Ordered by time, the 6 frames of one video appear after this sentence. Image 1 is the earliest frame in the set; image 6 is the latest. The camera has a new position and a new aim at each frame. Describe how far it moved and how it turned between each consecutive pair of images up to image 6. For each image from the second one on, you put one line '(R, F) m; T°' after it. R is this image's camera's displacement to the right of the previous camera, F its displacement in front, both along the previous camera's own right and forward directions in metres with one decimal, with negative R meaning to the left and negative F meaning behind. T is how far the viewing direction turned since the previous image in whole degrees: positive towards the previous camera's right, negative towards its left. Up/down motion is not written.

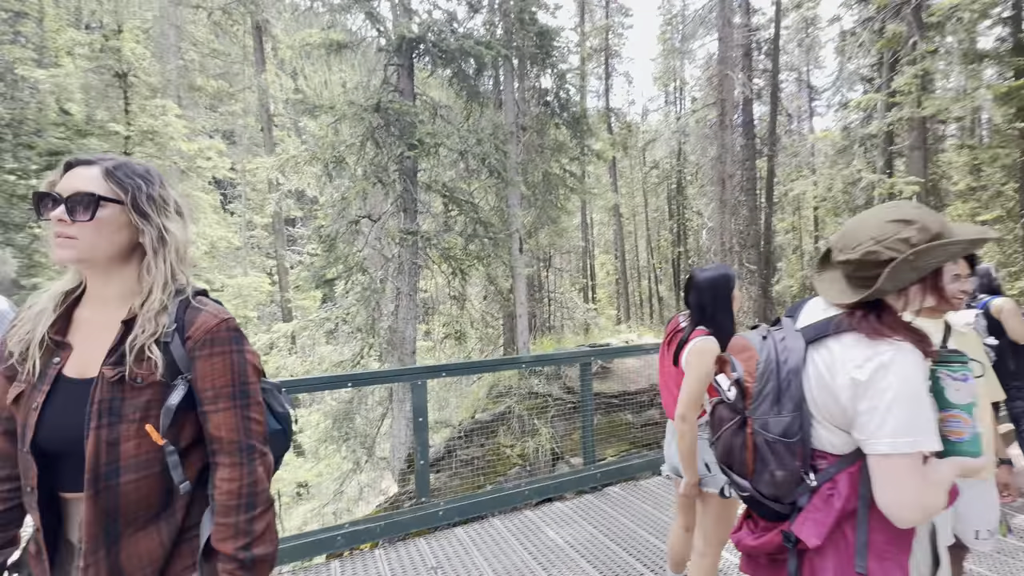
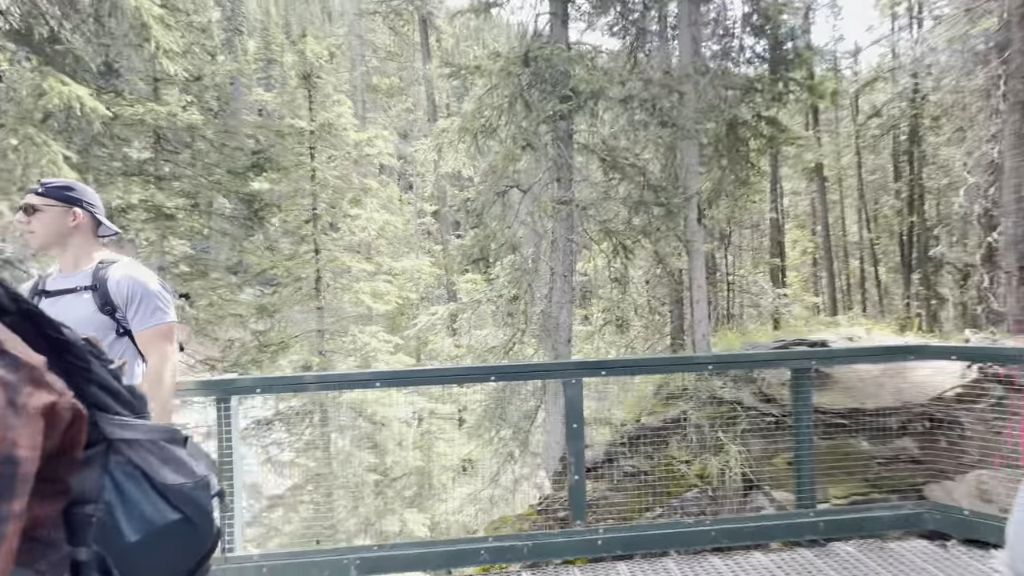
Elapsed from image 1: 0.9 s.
(-0.1, +1.0) m; -20°
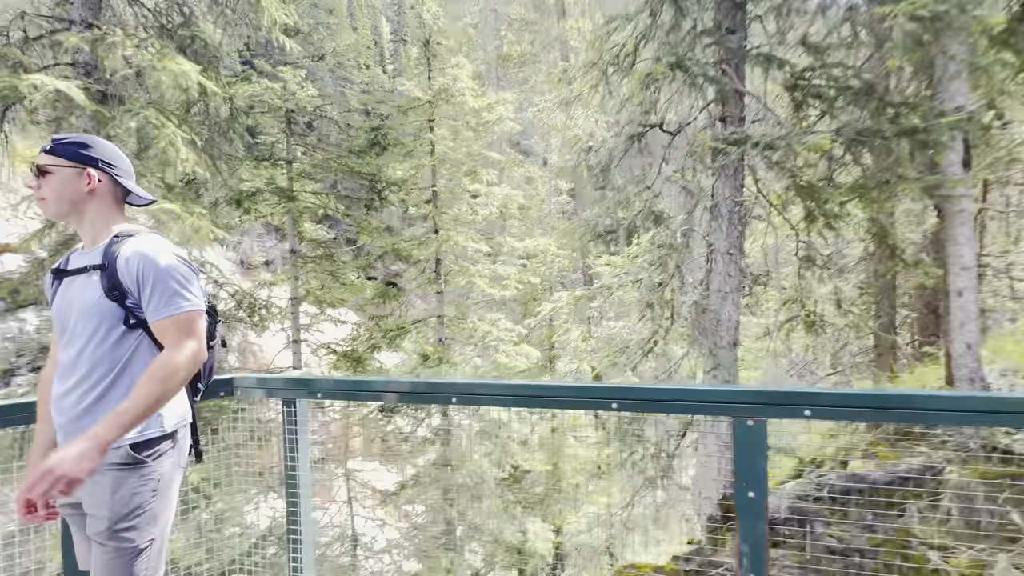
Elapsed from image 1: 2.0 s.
(+0.1, +1.3) m; -18°
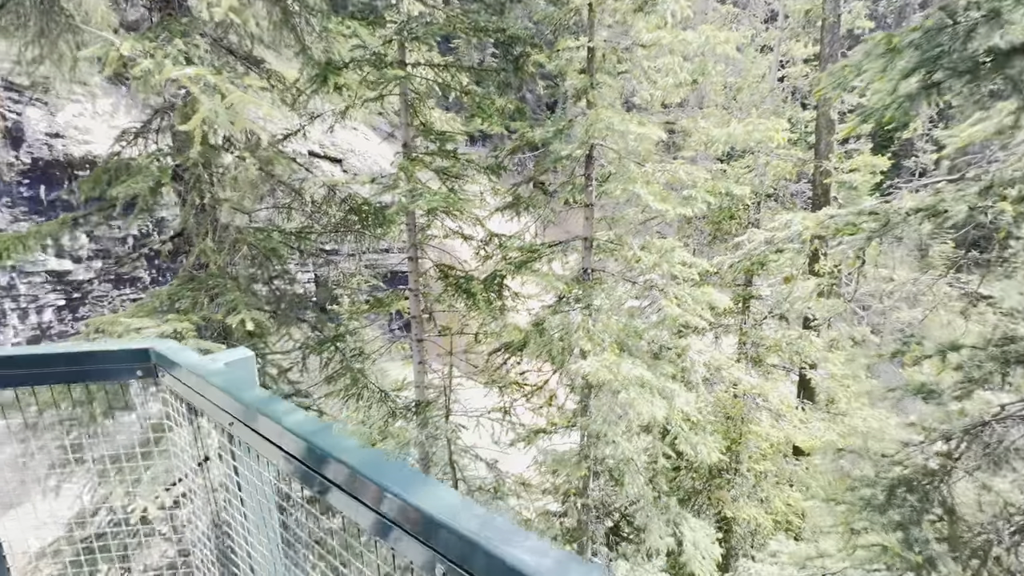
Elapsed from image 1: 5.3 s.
(0.0, +2.2) m; -22°
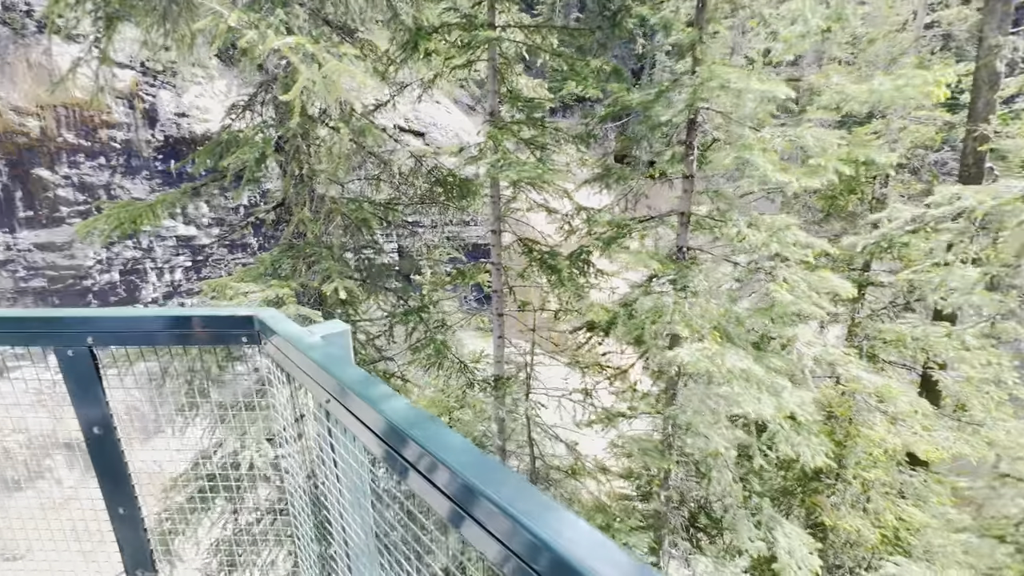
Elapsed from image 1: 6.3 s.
(-0.1, +0.2) m; -9°
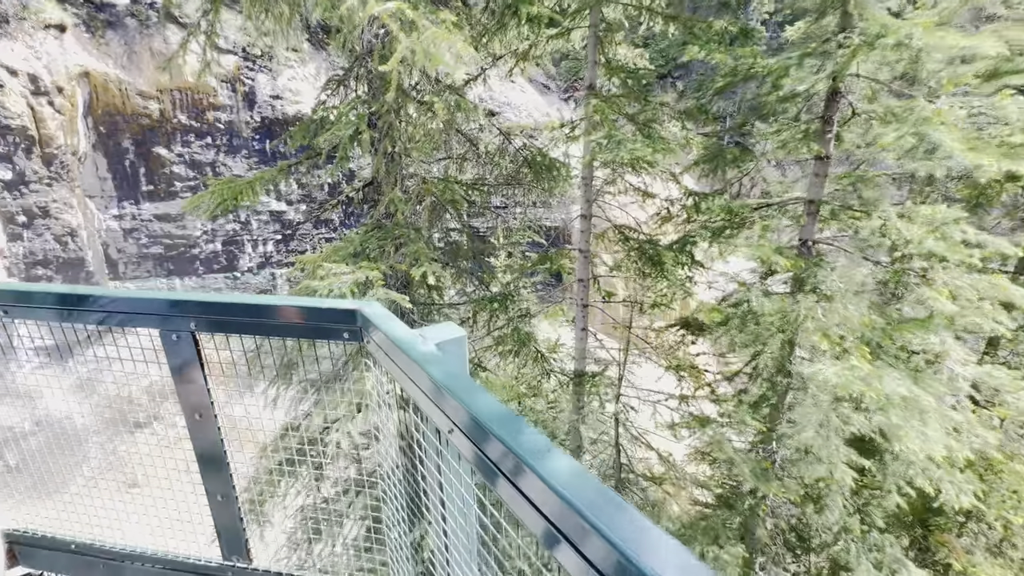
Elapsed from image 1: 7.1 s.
(-0.3, +0.3) m; -8°
